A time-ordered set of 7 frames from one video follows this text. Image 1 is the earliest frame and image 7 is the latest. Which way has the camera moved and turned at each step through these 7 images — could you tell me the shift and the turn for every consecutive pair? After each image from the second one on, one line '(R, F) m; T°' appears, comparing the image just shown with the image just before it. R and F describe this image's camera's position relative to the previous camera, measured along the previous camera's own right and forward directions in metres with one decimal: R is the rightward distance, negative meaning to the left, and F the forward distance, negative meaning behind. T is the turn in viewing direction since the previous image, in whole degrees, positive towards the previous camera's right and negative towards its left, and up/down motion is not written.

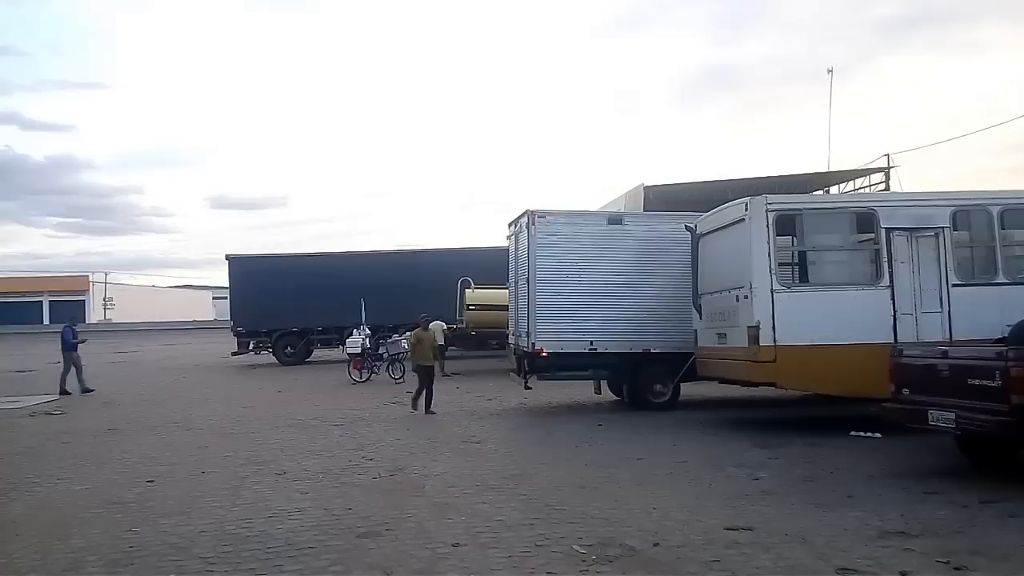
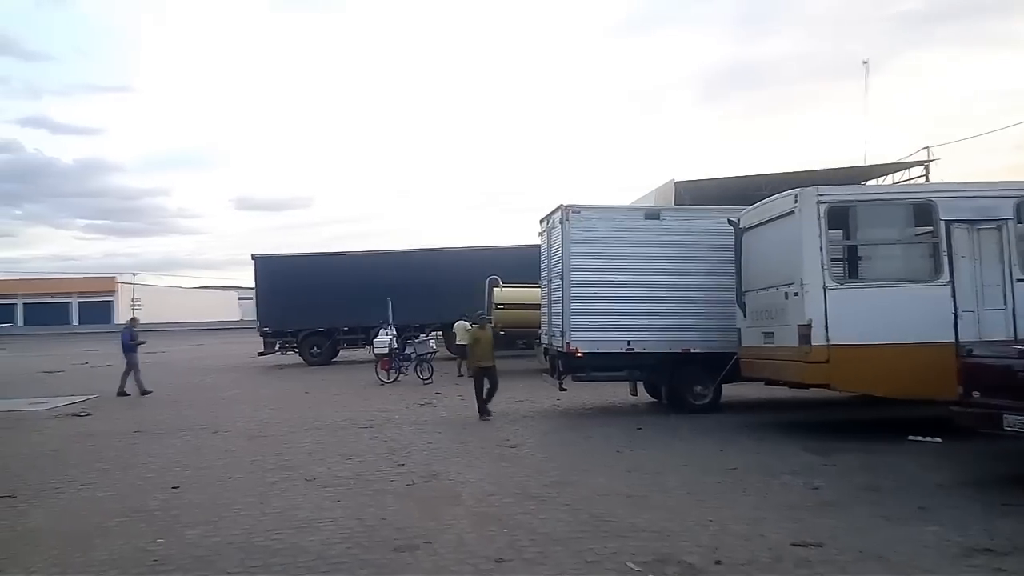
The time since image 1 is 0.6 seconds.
(-0.2, +0.5) m; -2°
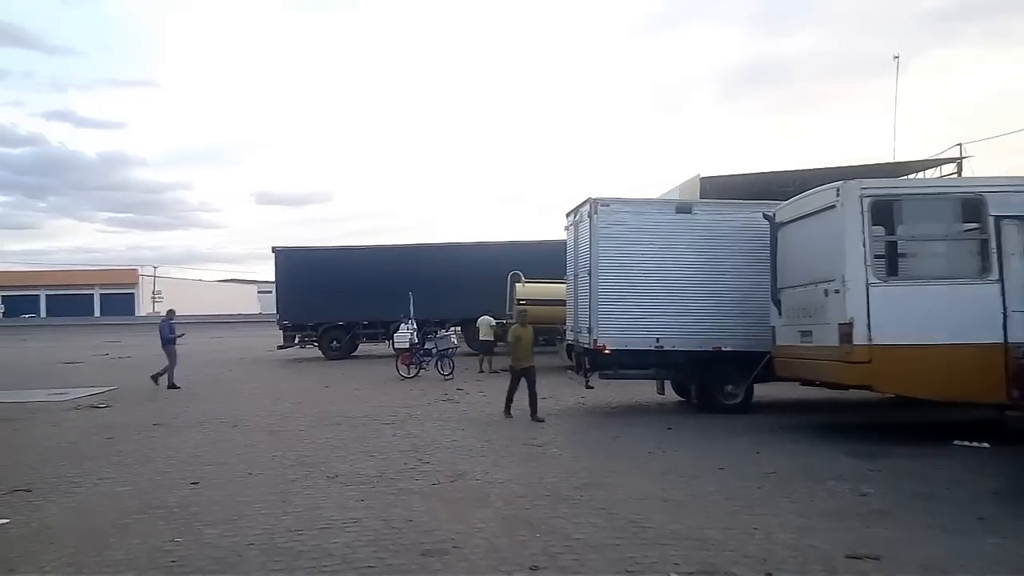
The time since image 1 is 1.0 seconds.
(-0.2, +0.4) m; -1°
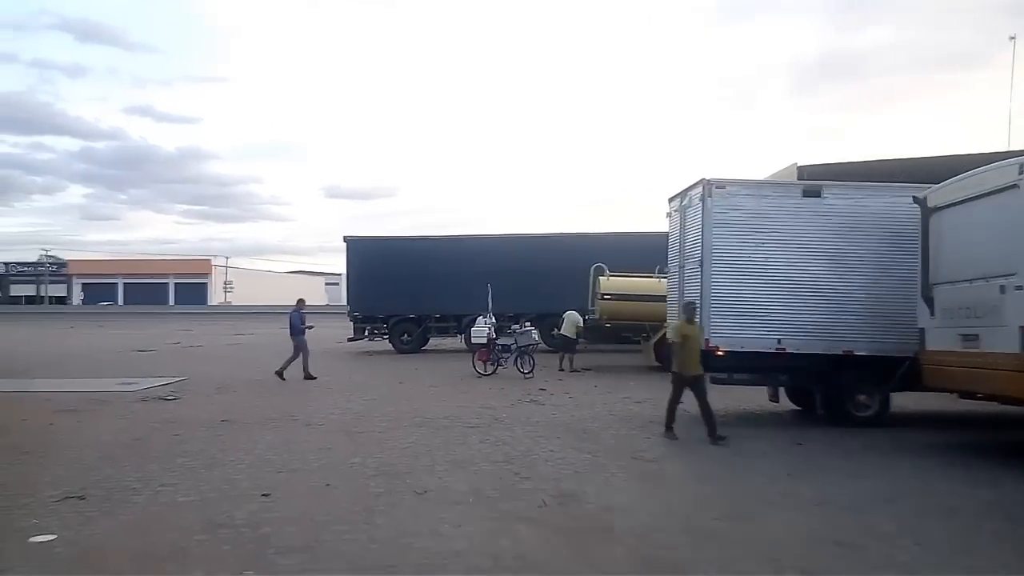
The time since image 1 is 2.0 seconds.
(-0.6, +1.5) m; -4°
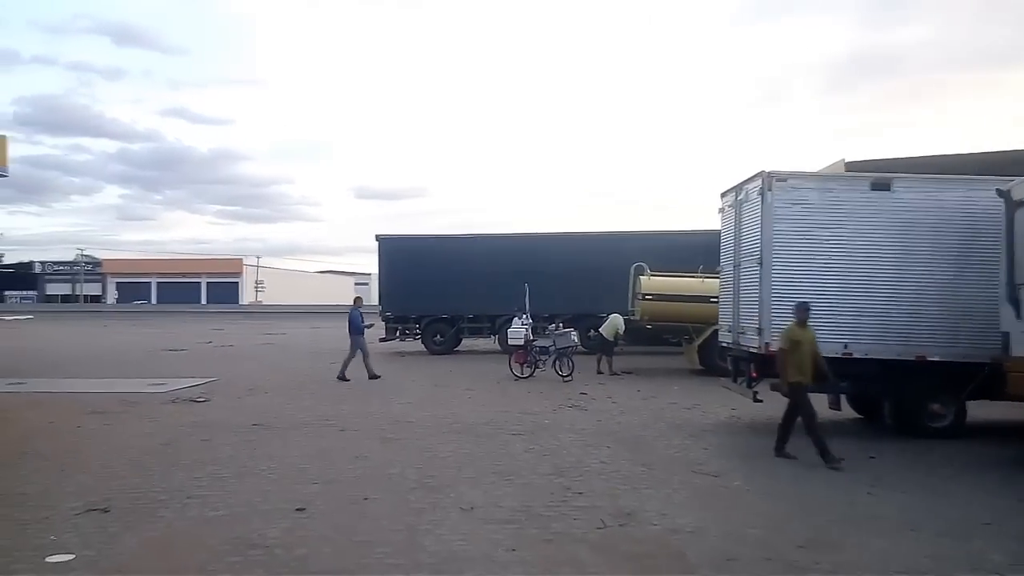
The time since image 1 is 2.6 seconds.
(-0.3, +0.7) m; -2°
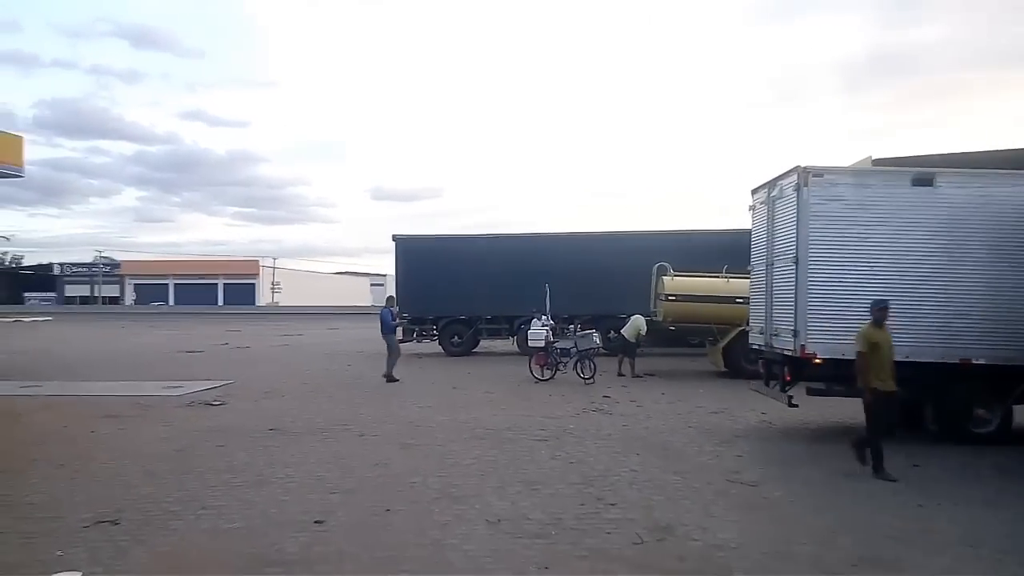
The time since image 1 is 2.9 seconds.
(-0.1, +0.4) m; -1°
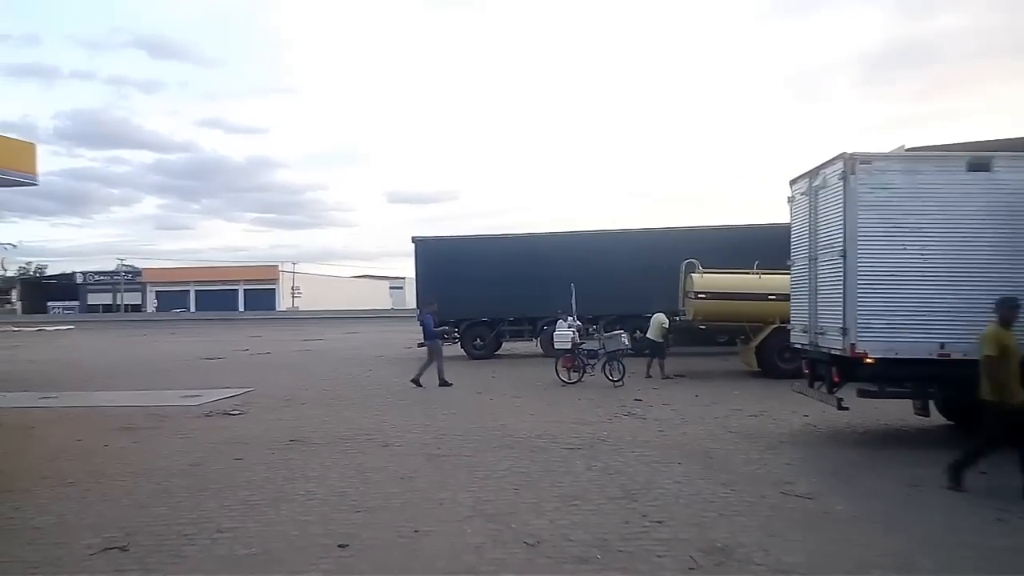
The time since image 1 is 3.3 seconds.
(-0.1, +0.6) m; -1°
